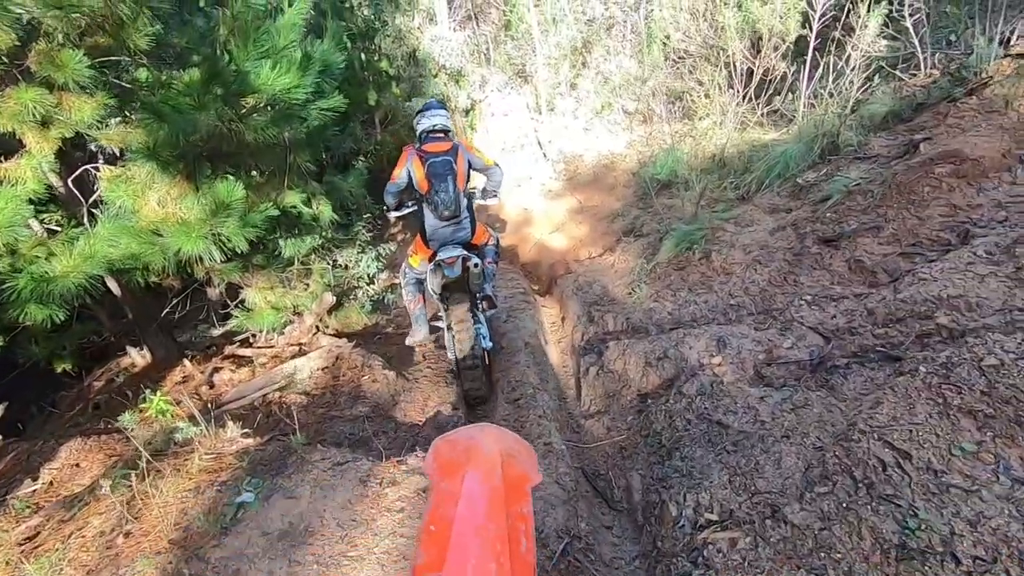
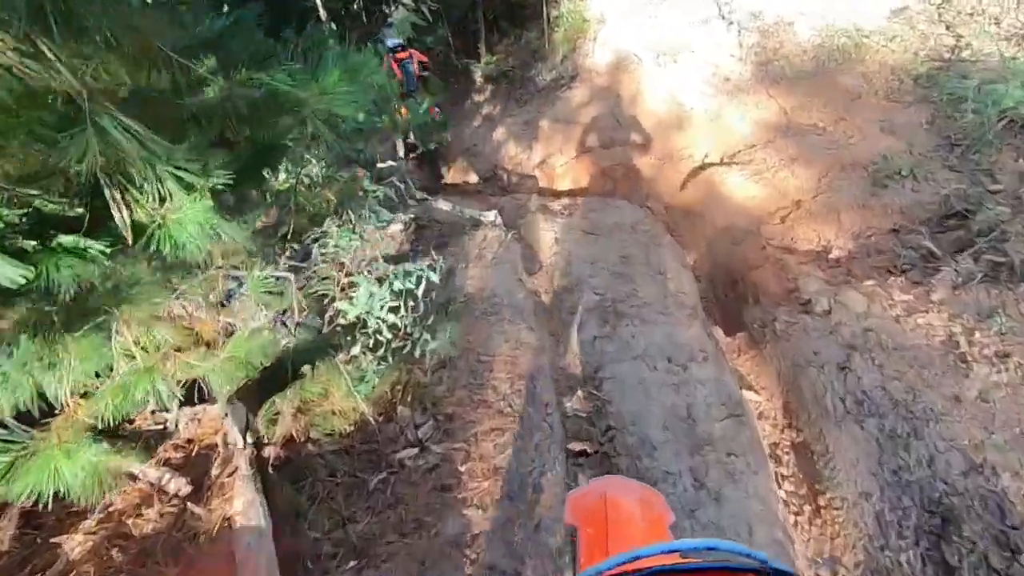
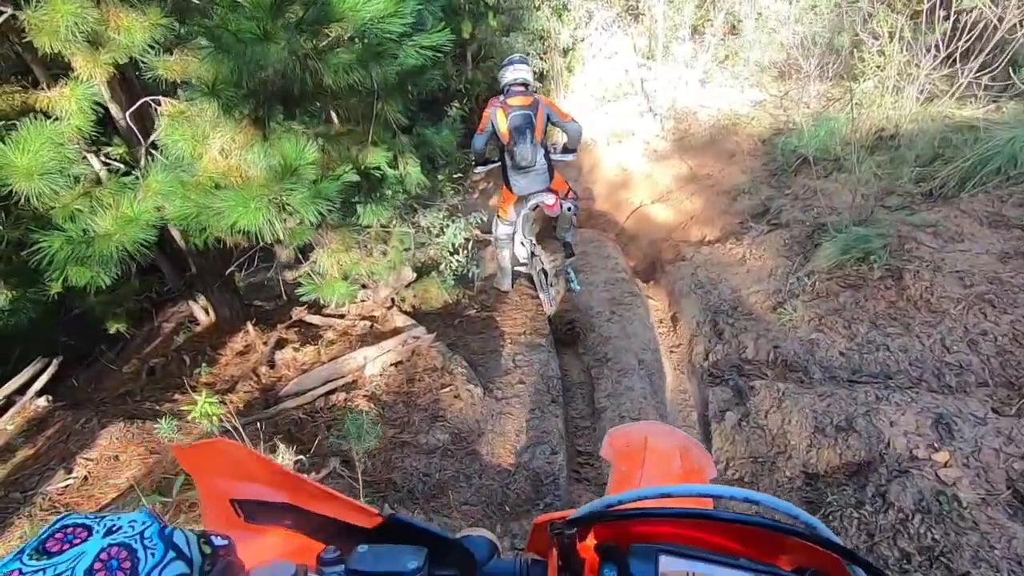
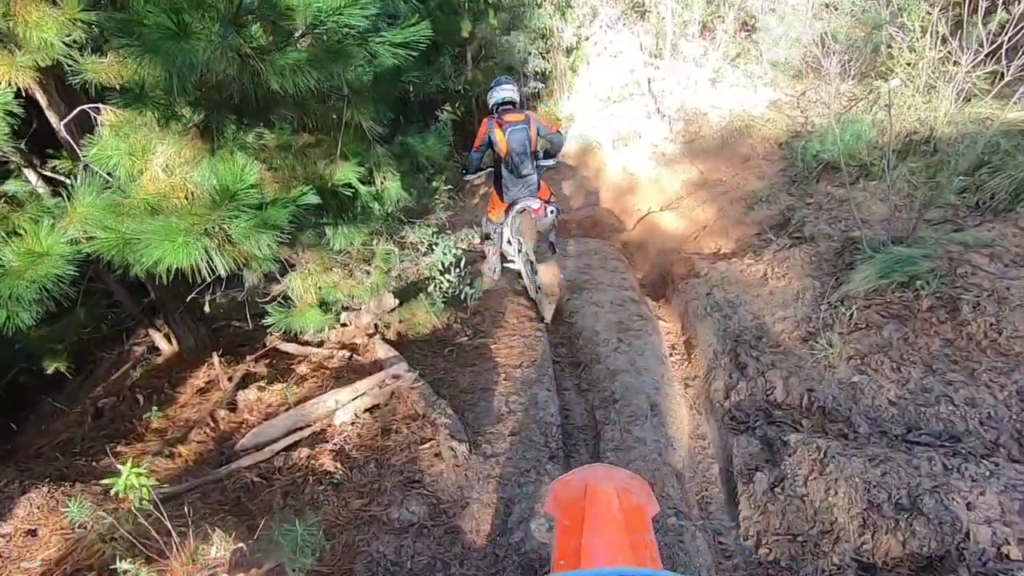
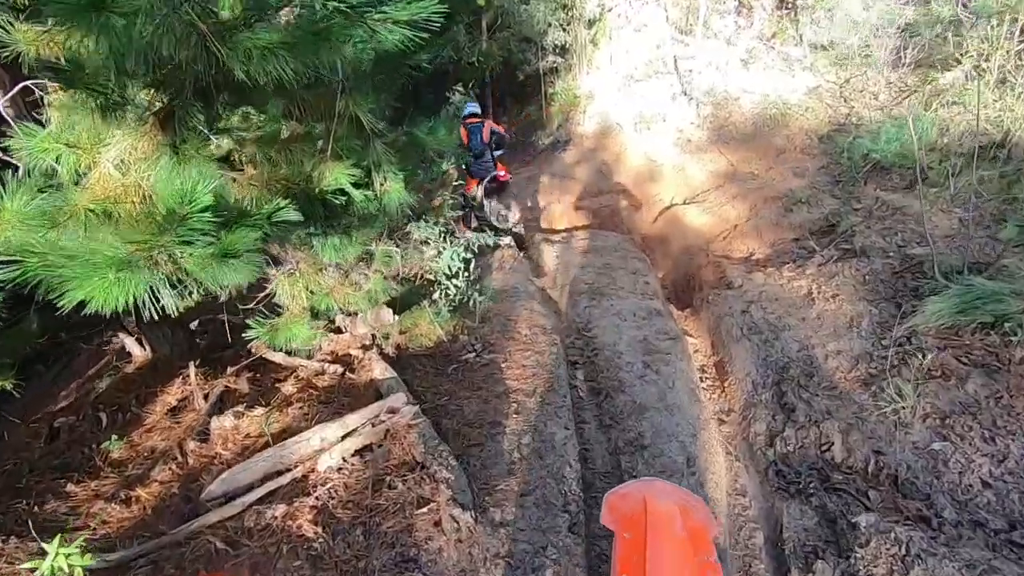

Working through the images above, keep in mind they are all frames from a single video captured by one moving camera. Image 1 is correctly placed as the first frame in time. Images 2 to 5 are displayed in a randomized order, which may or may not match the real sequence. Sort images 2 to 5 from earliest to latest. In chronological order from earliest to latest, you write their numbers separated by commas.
3, 4, 5, 2
